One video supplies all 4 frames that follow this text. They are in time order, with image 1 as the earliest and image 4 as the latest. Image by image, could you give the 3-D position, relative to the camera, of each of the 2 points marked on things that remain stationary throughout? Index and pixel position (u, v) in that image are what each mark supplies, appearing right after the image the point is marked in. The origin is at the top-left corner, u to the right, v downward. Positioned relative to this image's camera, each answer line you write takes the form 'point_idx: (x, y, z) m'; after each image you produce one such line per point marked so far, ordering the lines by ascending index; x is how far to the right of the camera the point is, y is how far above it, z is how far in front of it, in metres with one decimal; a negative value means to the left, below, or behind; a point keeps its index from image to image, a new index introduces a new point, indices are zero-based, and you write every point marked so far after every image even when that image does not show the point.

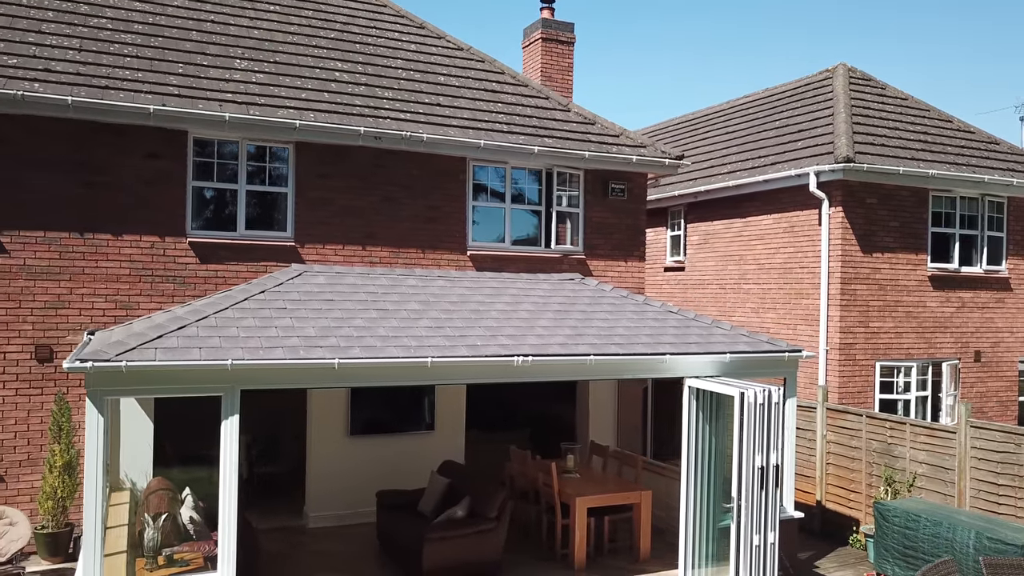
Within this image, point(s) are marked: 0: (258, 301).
0: (-2.4, -0.1, +7.3) m
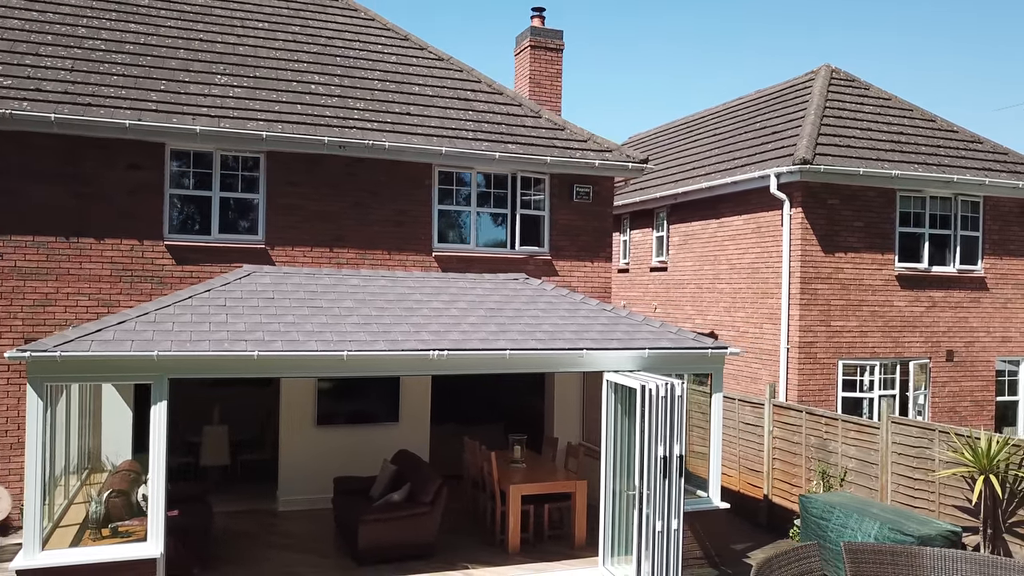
0: (-3.3, -0.1, +8.0) m
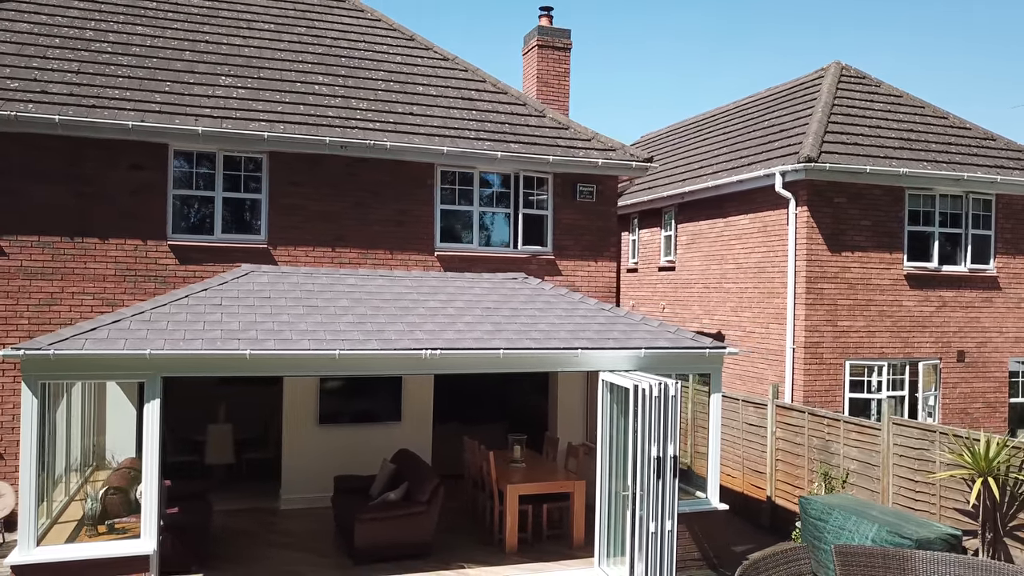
0: (-3.3, -0.1, +8.0) m
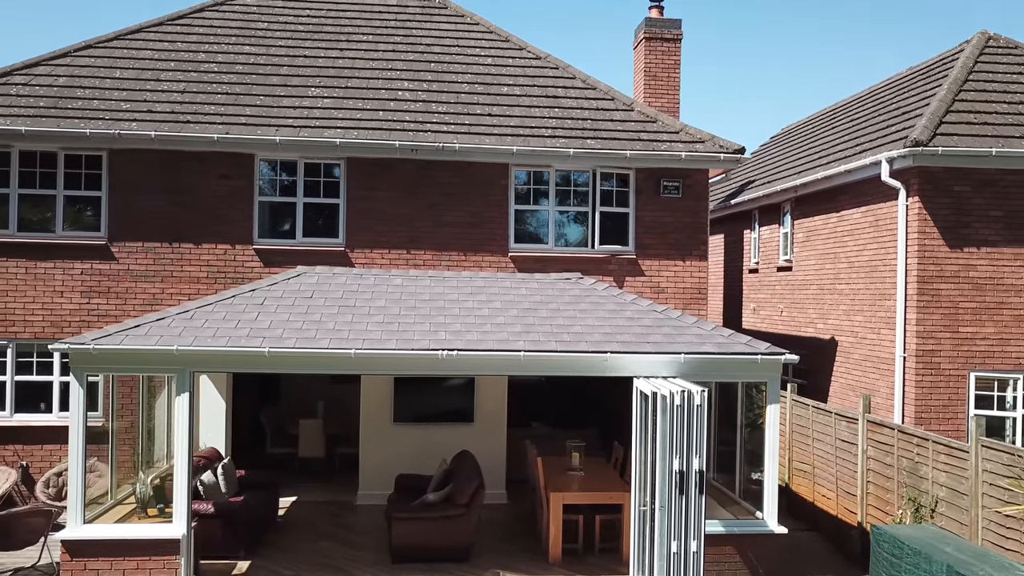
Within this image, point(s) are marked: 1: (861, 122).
0: (-3.0, -0.1, +8.5) m
1: (+6.6, +3.2, +14.5) m
